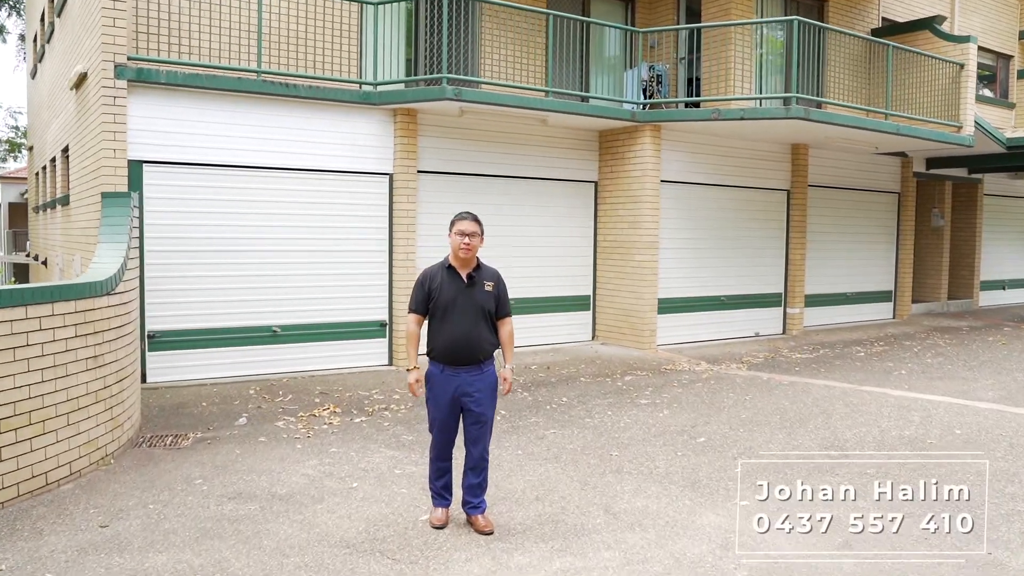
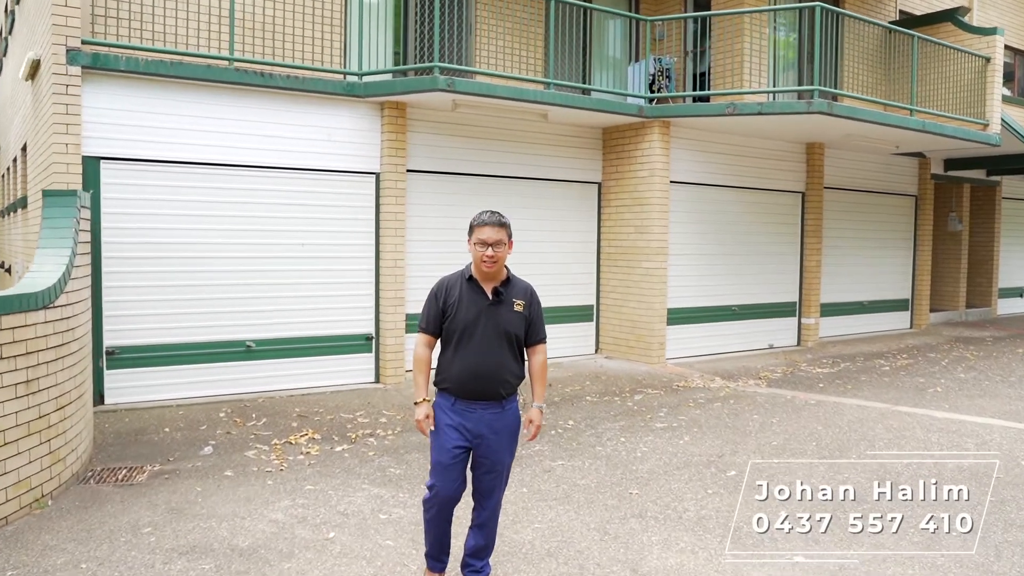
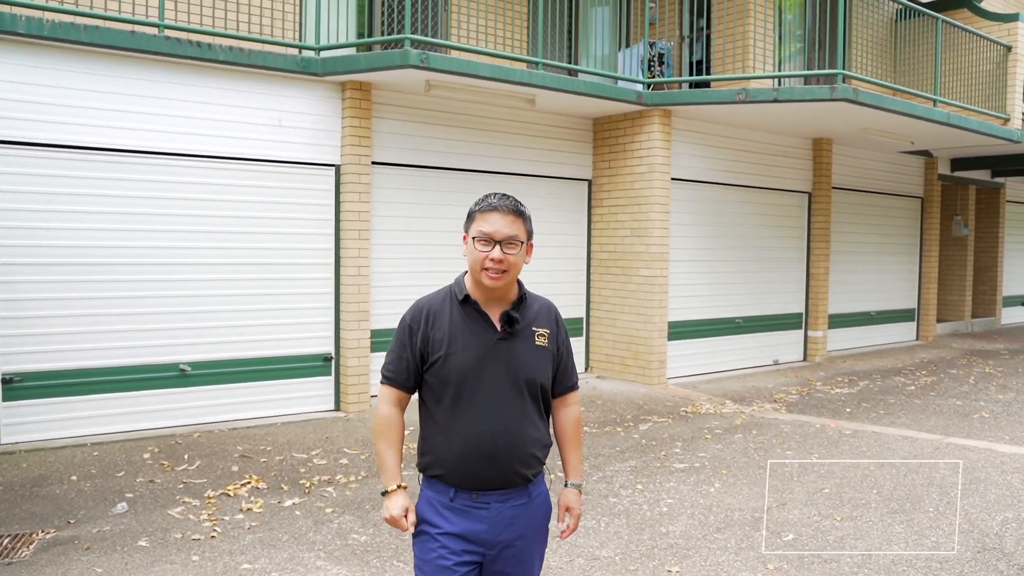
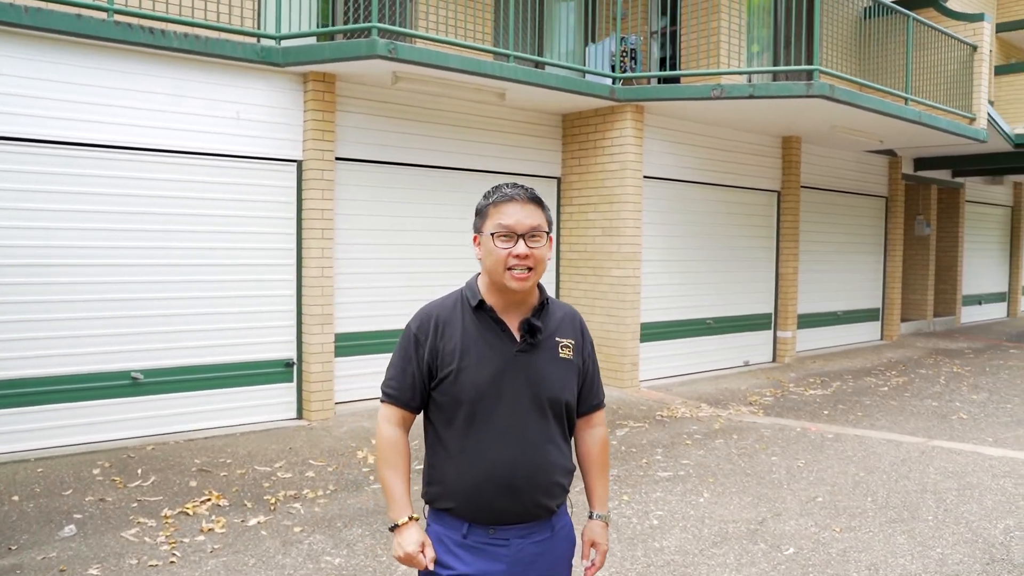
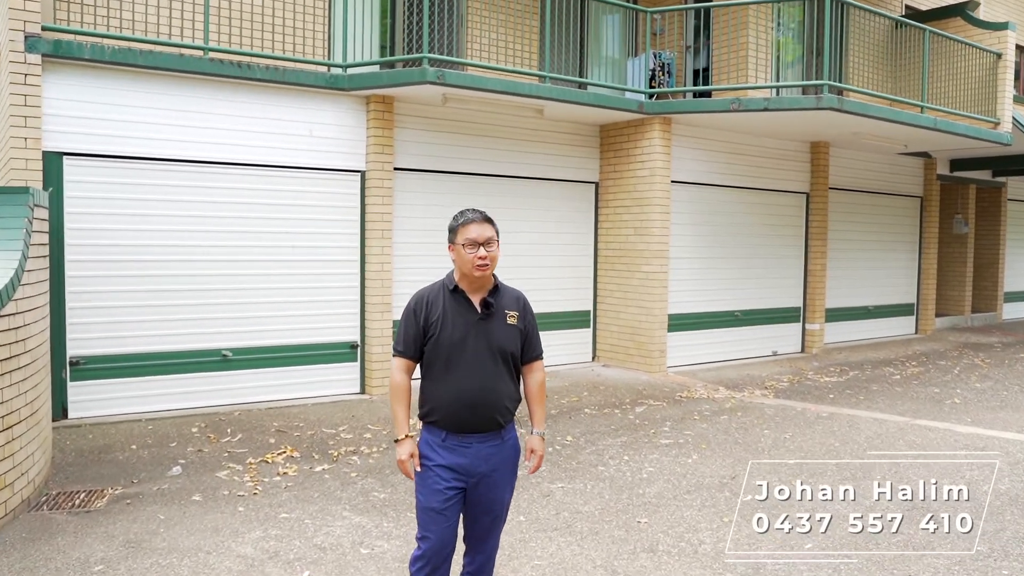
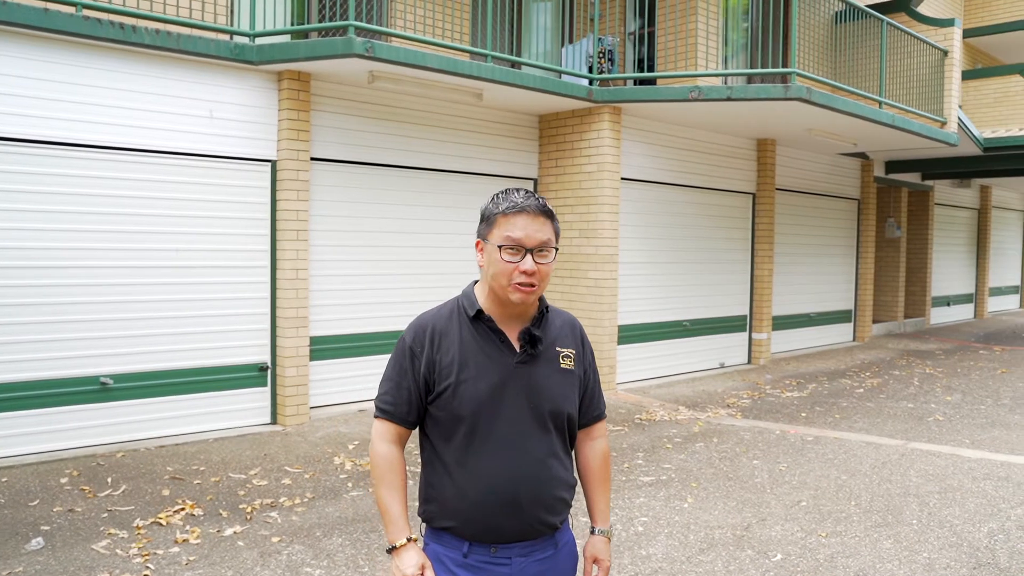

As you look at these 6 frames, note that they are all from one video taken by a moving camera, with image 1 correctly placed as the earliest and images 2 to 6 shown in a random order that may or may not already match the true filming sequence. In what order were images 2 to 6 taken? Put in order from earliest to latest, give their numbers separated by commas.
2, 5, 3, 4, 6
